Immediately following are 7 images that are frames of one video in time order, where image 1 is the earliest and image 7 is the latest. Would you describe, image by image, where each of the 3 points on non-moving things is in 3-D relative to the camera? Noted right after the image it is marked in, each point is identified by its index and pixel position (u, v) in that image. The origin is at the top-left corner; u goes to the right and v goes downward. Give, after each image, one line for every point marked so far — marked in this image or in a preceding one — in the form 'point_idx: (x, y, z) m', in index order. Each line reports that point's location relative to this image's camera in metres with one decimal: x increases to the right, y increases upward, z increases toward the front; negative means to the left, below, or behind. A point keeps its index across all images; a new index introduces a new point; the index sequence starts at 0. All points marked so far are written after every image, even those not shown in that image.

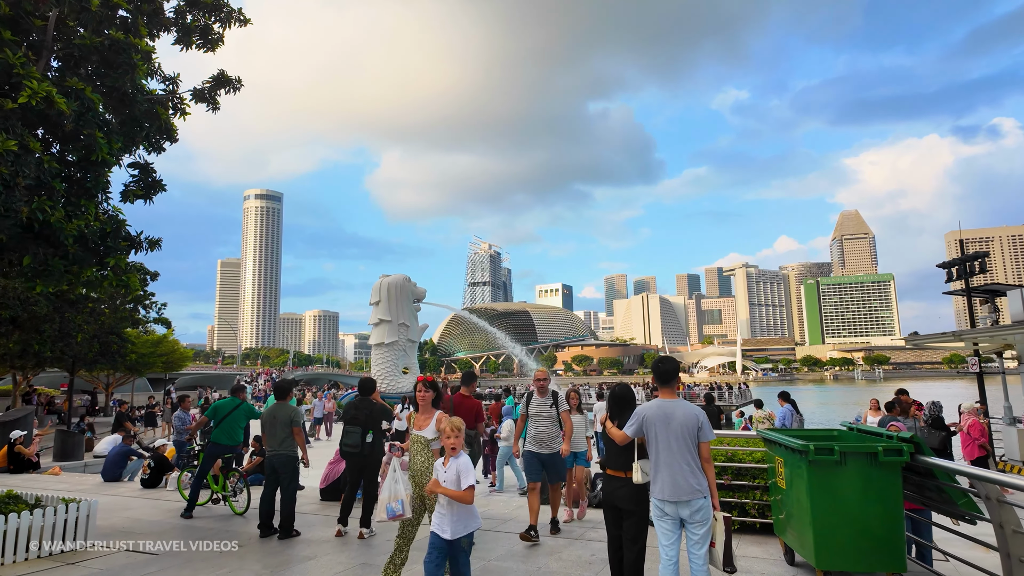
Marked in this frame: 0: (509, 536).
0: (-0.1, -2.6, +5.8) m
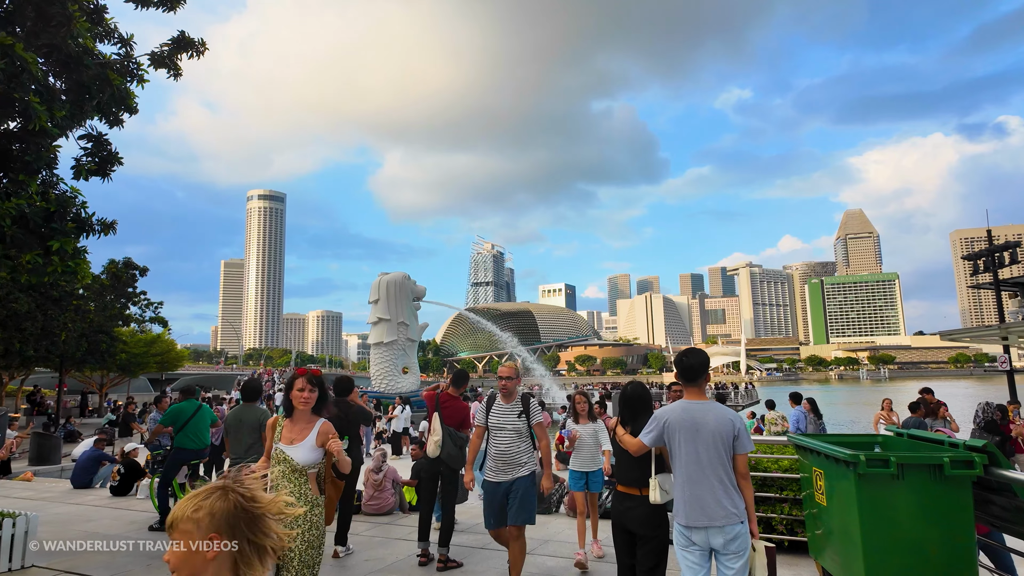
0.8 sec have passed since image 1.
0: (-0.1, -2.5, +5.4) m
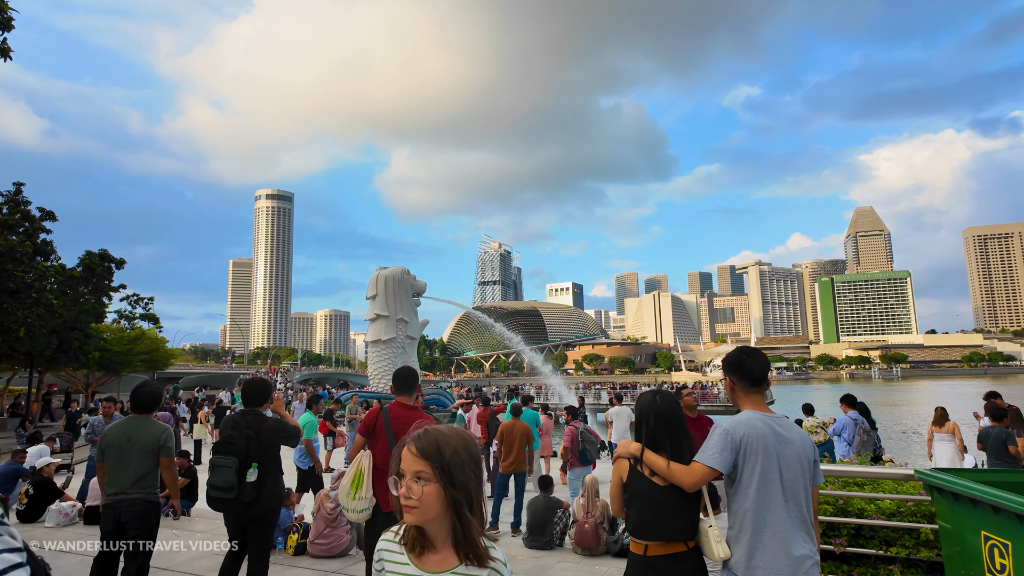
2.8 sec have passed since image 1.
0: (-0.1, -2.4, +4.5) m
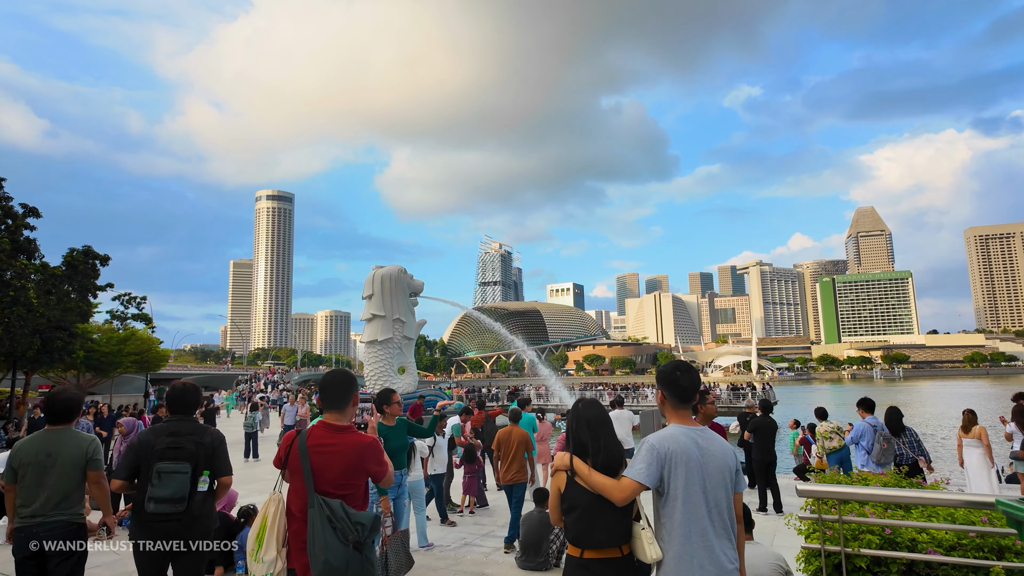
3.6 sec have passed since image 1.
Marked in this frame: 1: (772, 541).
0: (-0.2, -2.4, +4.1) m
1: (+3.0, -2.9, +6.4) m
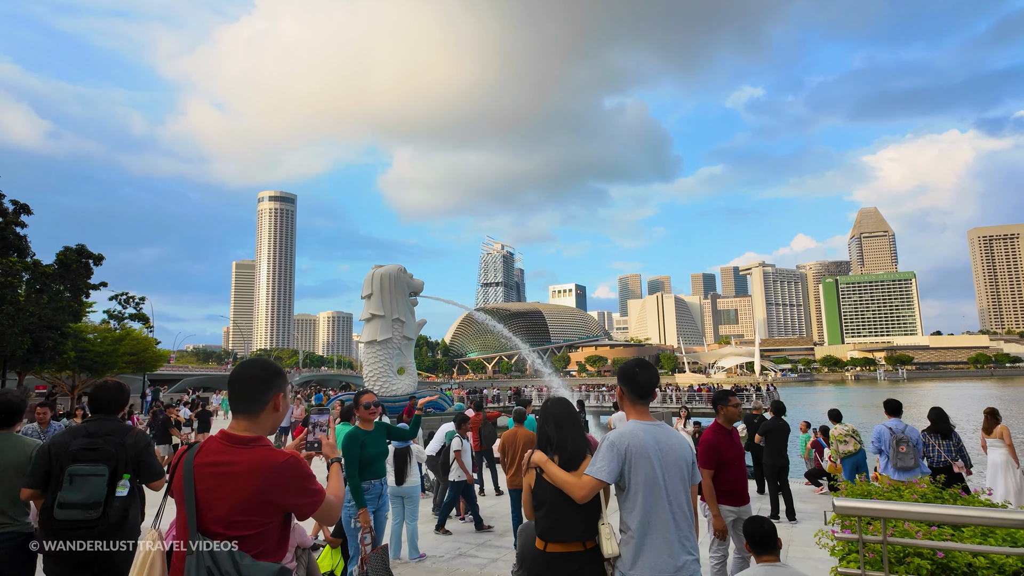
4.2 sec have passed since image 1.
0: (-0.2, -2.3, +3.9) m
1: (+3.0, -2.9, +6.1) m
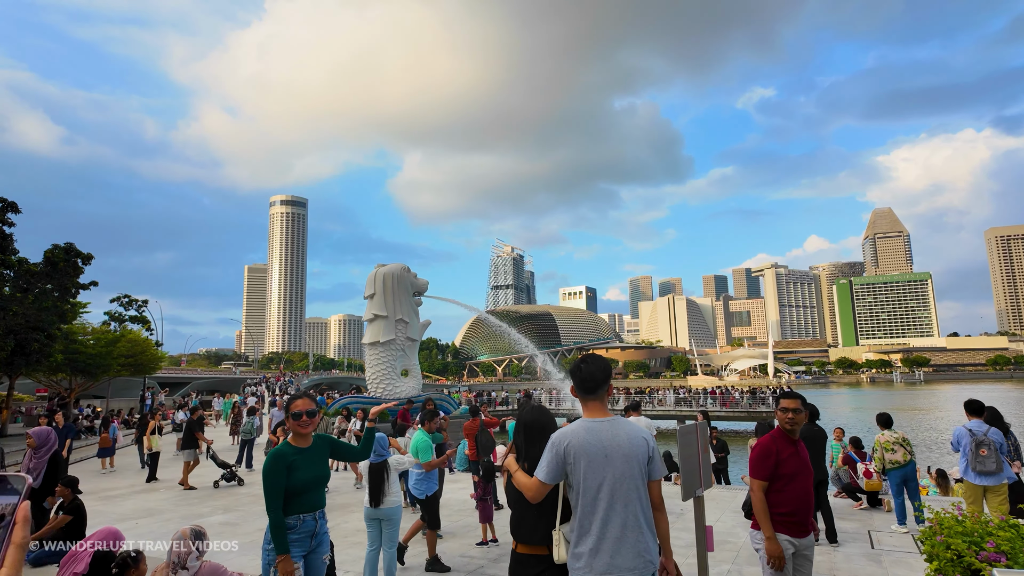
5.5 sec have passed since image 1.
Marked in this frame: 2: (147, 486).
0: (-0.2, -2.2, +3.2) m
1: (+3.0, -2.8, +5.5) m
2: (-7.7, -4.2, +11.7) m
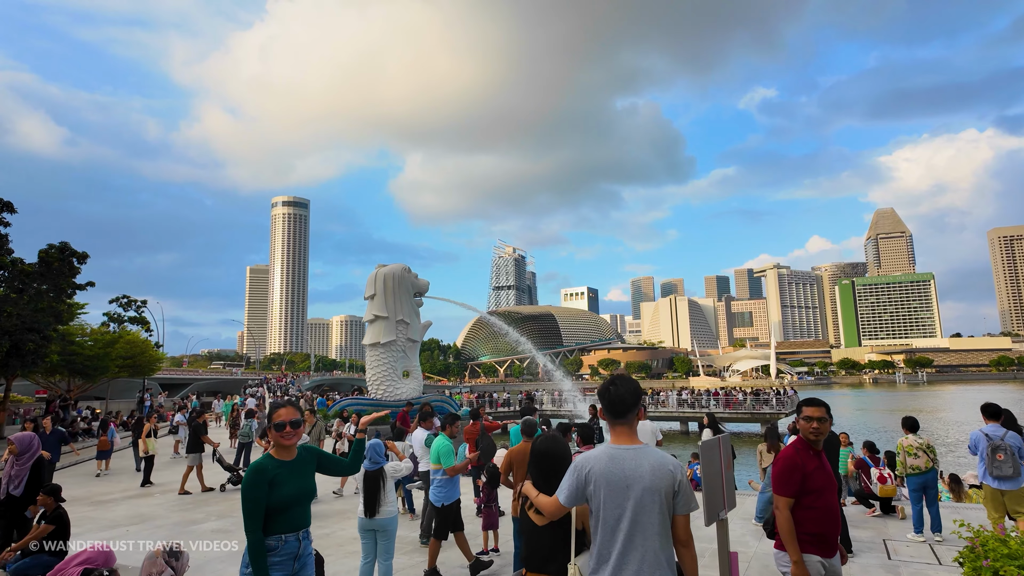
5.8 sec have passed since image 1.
0: (-0.2, -2.2, +3.1) m
1: (+3.1, -2.8, +5.3) m
2: (-7.6, -4.2, +11.6) m
